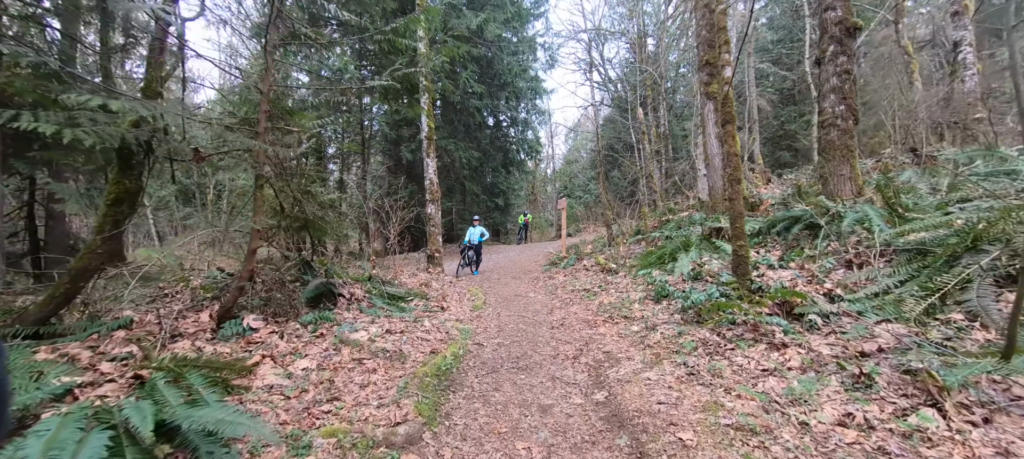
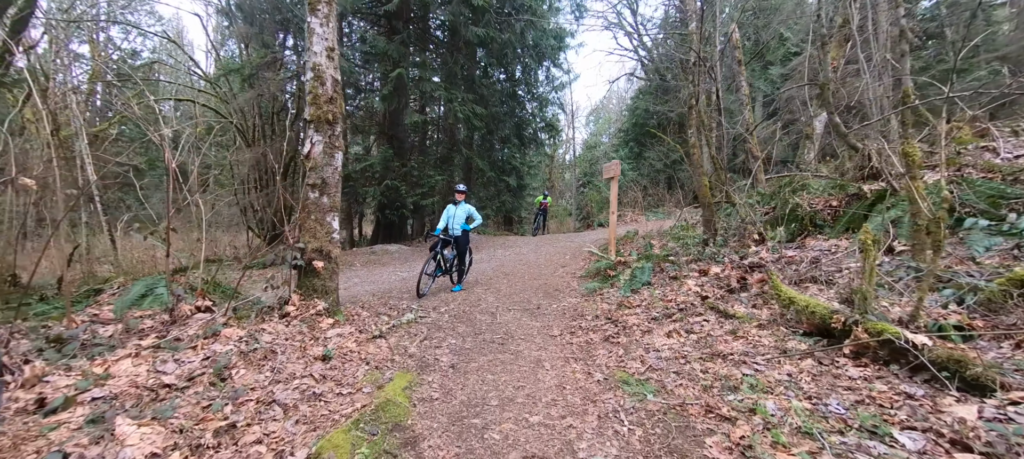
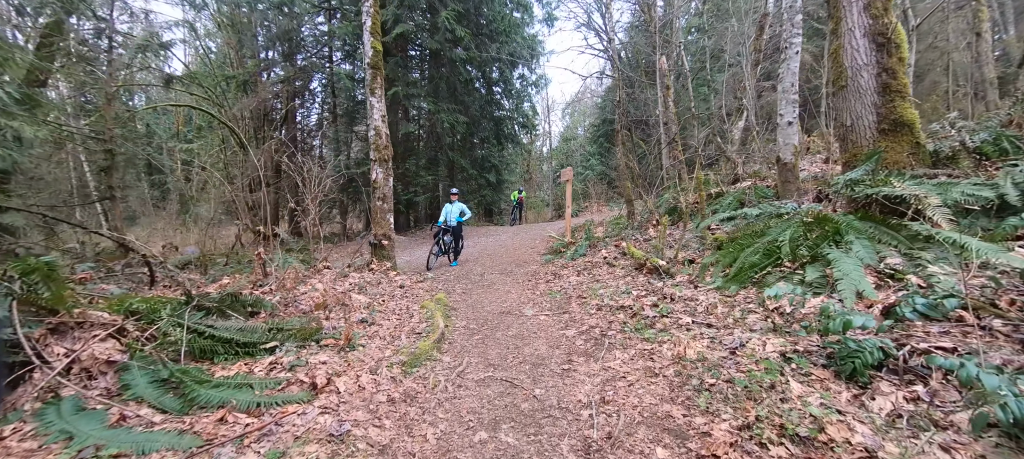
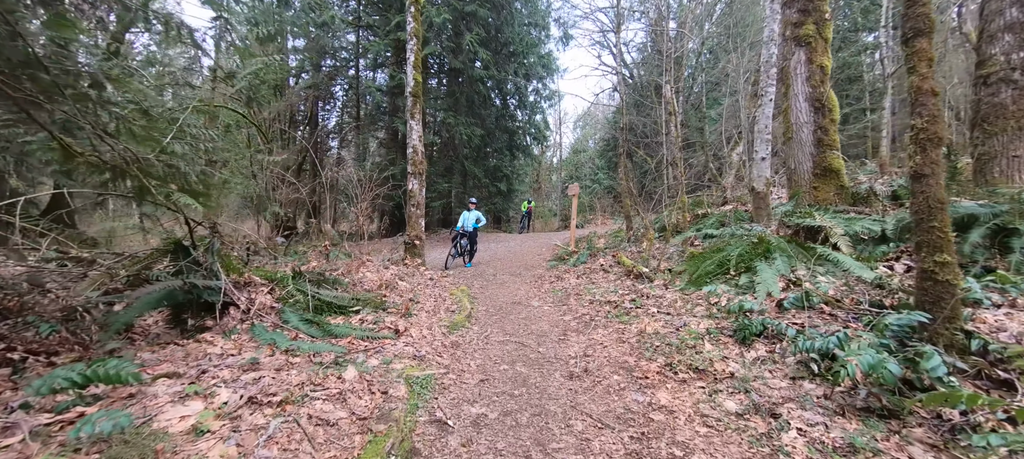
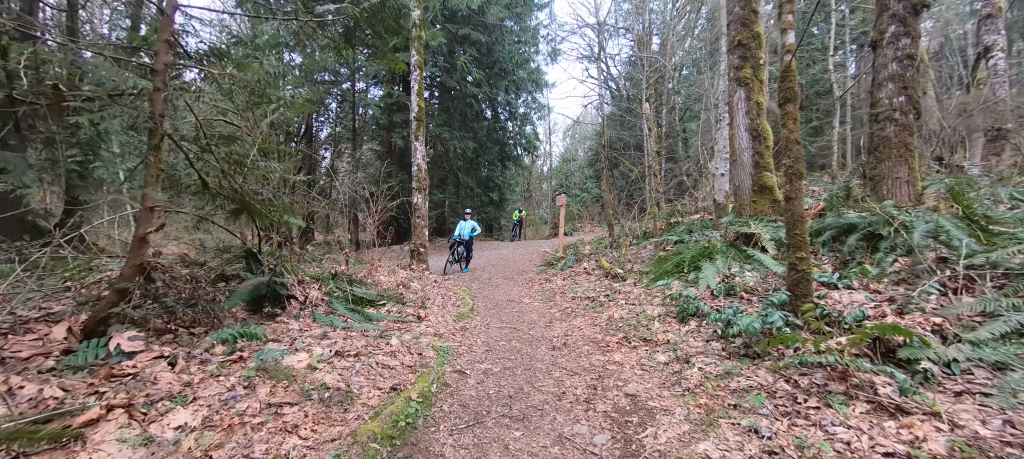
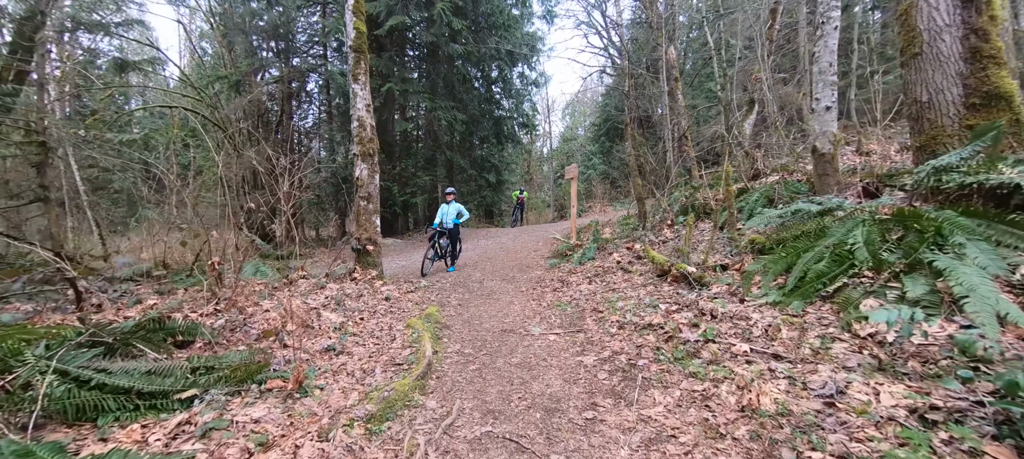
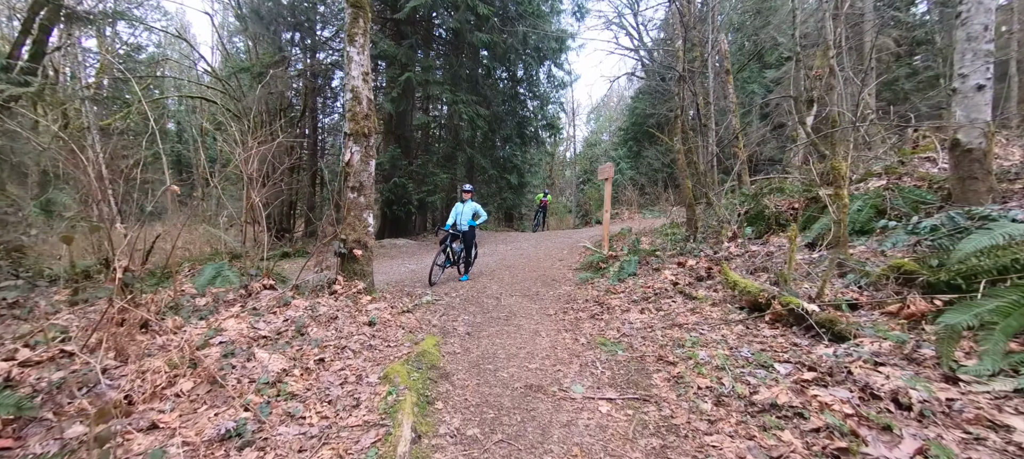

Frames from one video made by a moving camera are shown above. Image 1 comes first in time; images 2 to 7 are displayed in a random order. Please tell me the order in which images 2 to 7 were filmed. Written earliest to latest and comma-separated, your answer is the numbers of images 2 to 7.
5, 4, 3, 6, 7, 2
